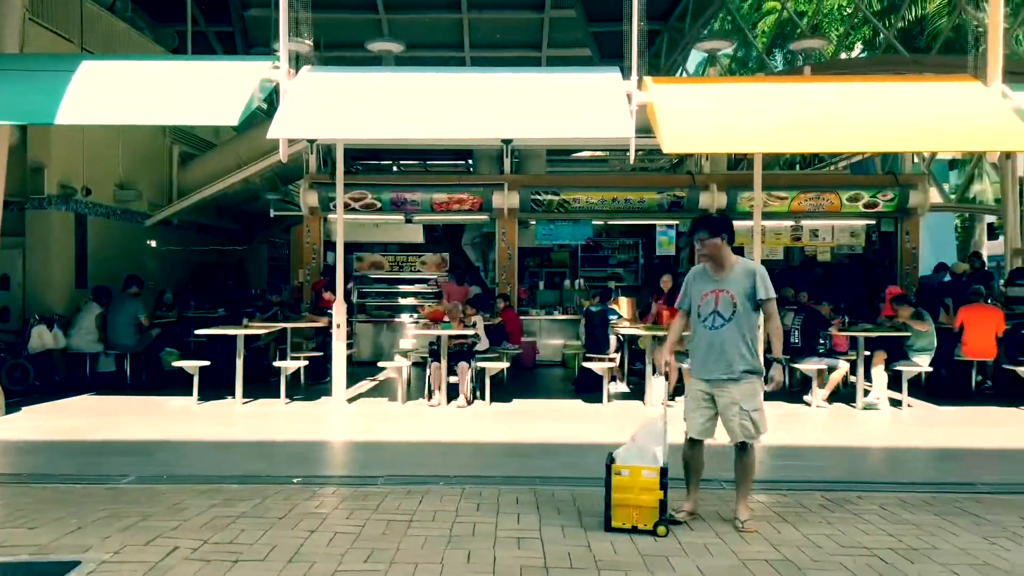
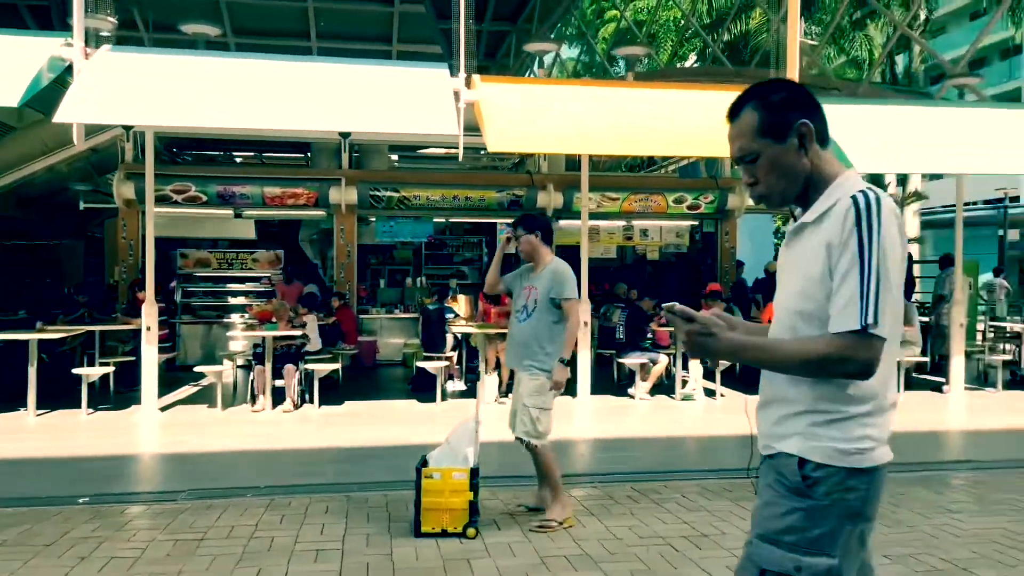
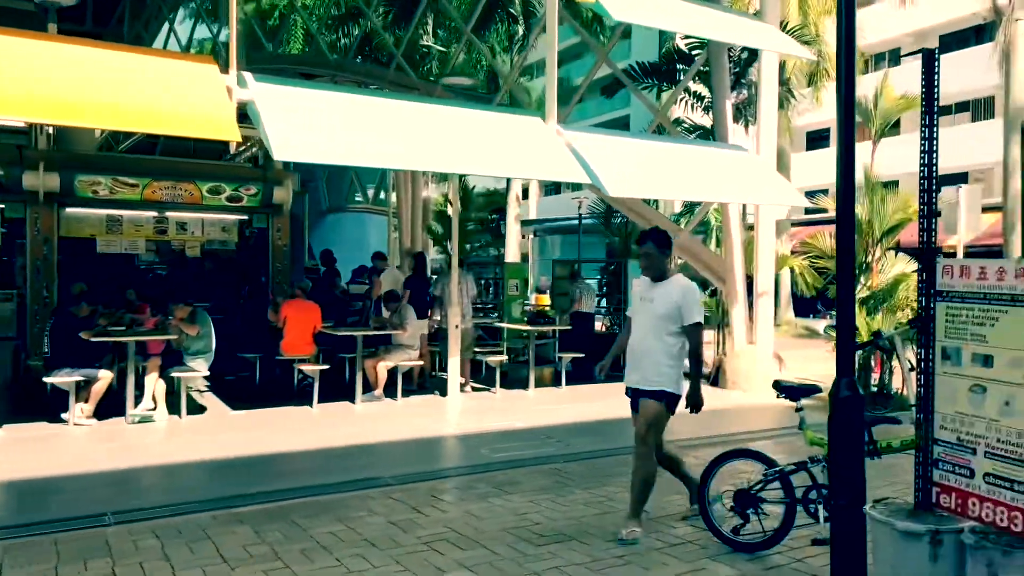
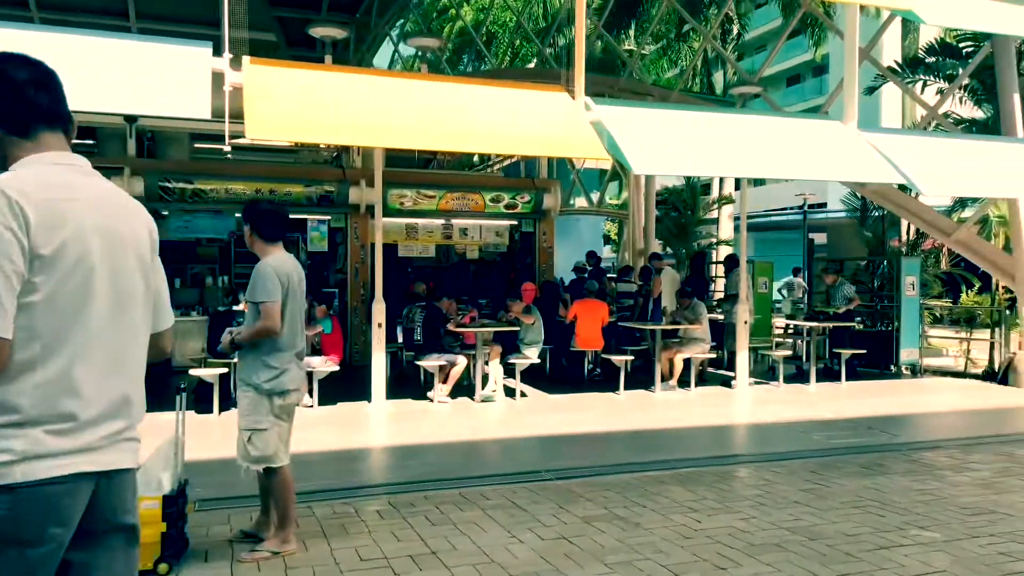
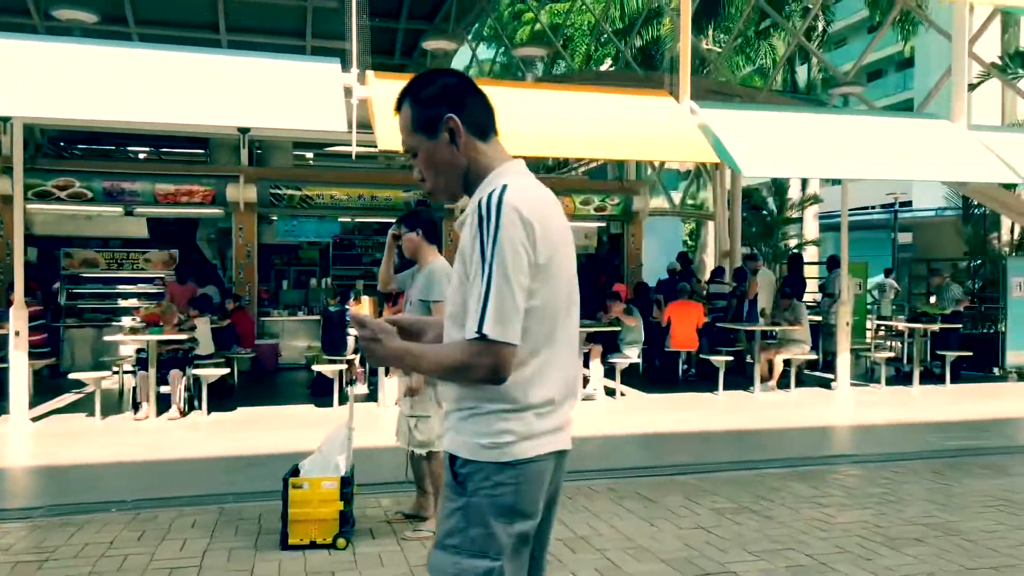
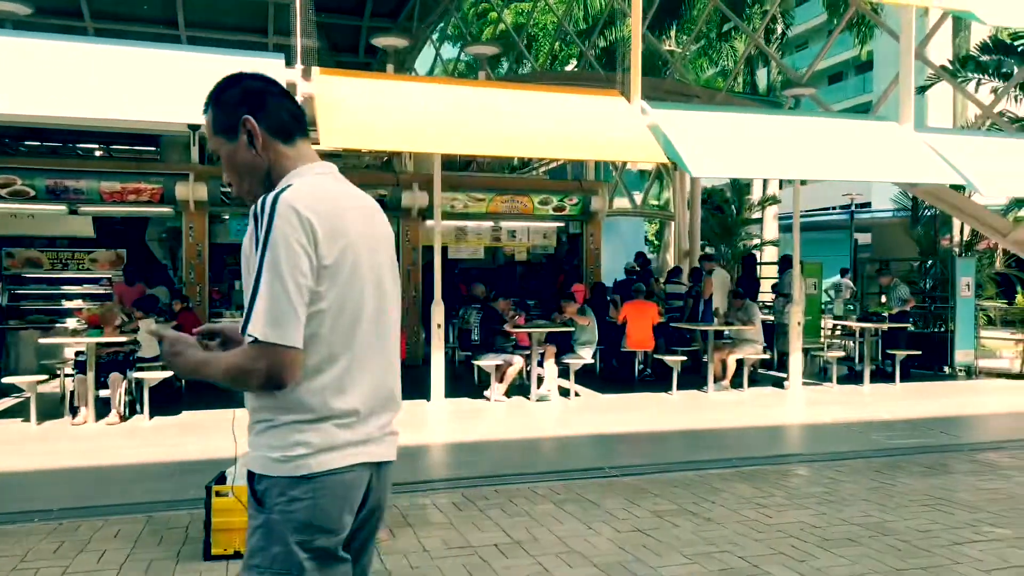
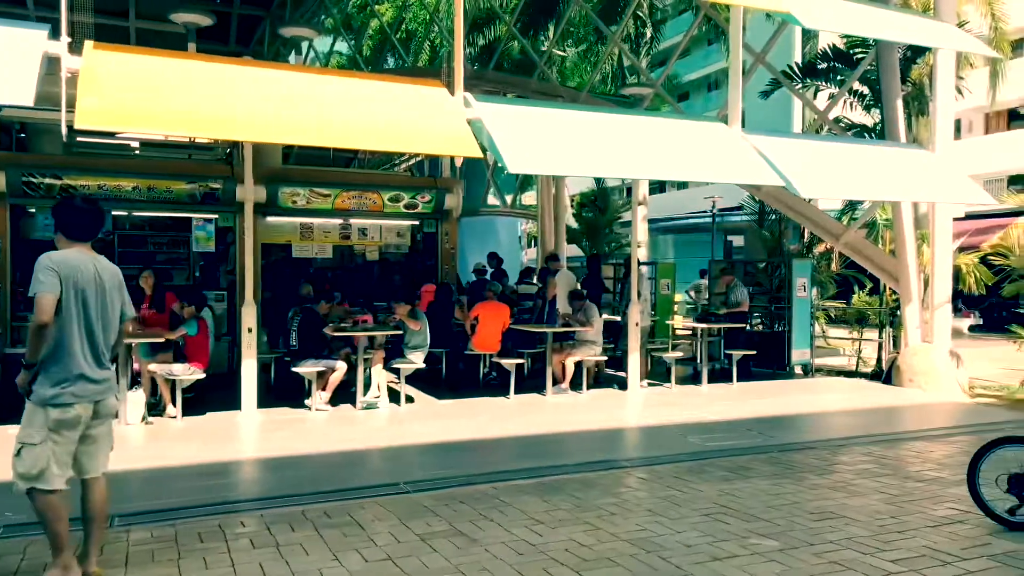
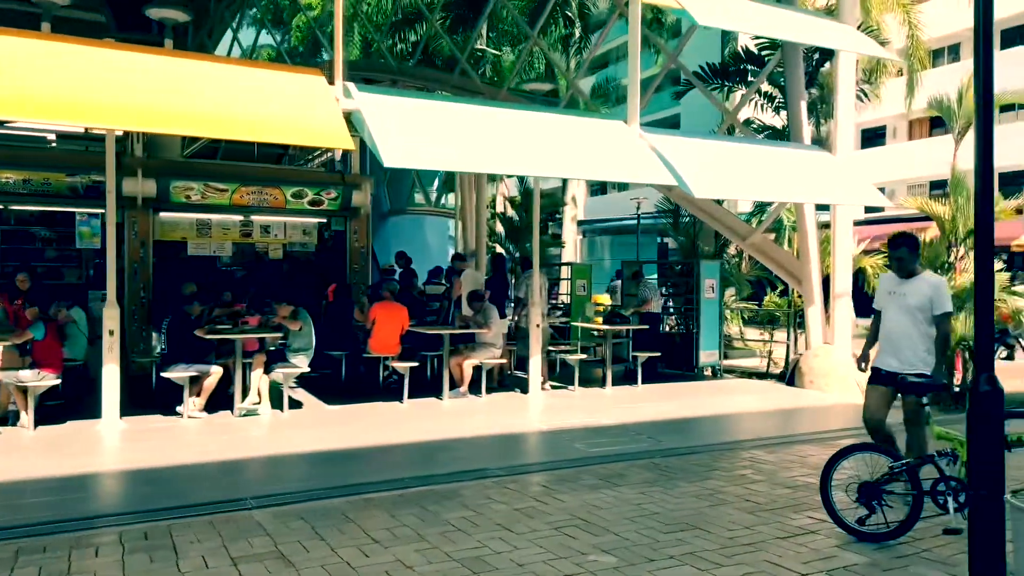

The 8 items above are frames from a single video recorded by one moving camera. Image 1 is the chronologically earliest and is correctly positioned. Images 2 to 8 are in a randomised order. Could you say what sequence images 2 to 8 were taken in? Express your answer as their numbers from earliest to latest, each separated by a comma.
2, 5, 6, 4, 7, 8, 3
